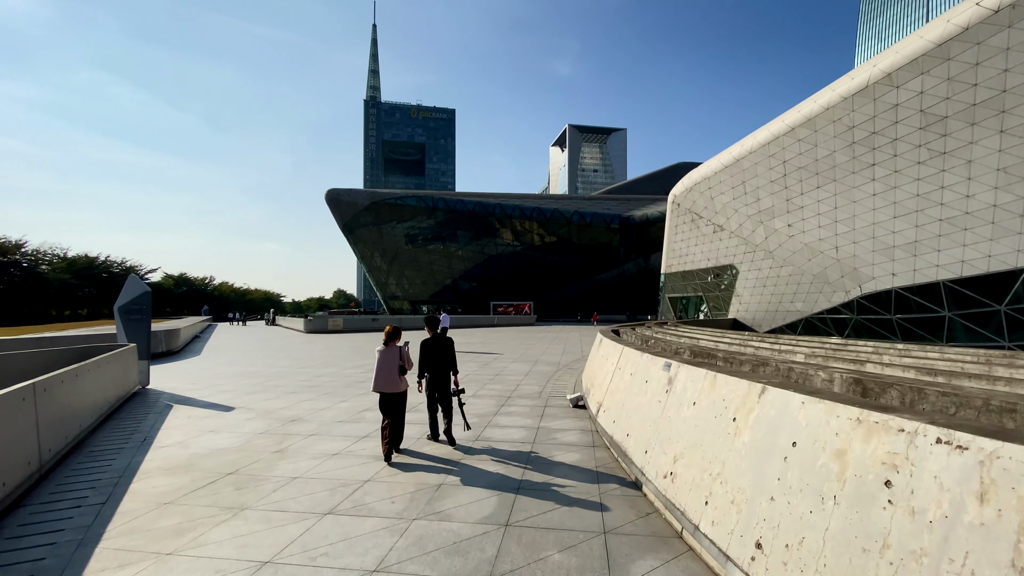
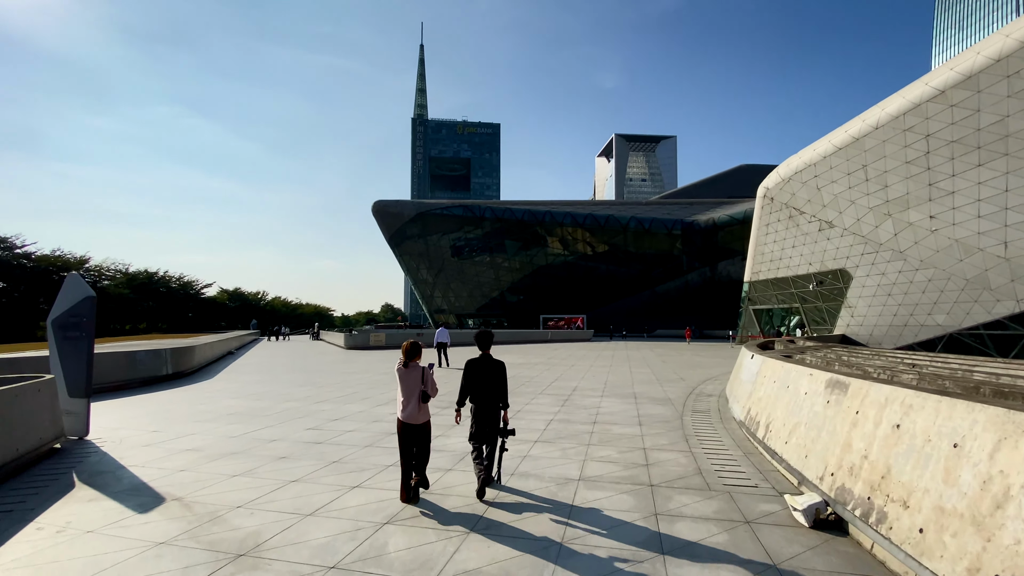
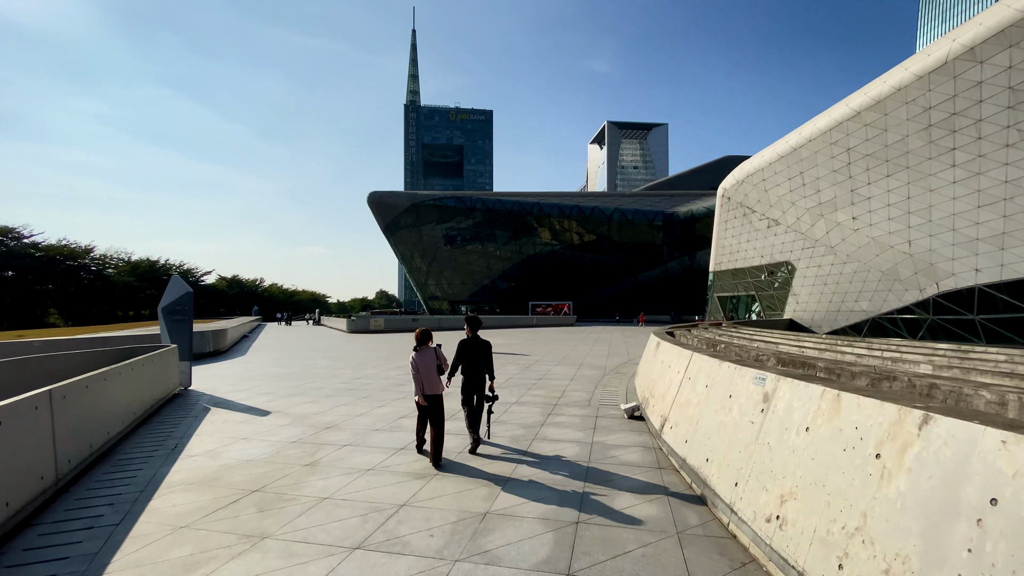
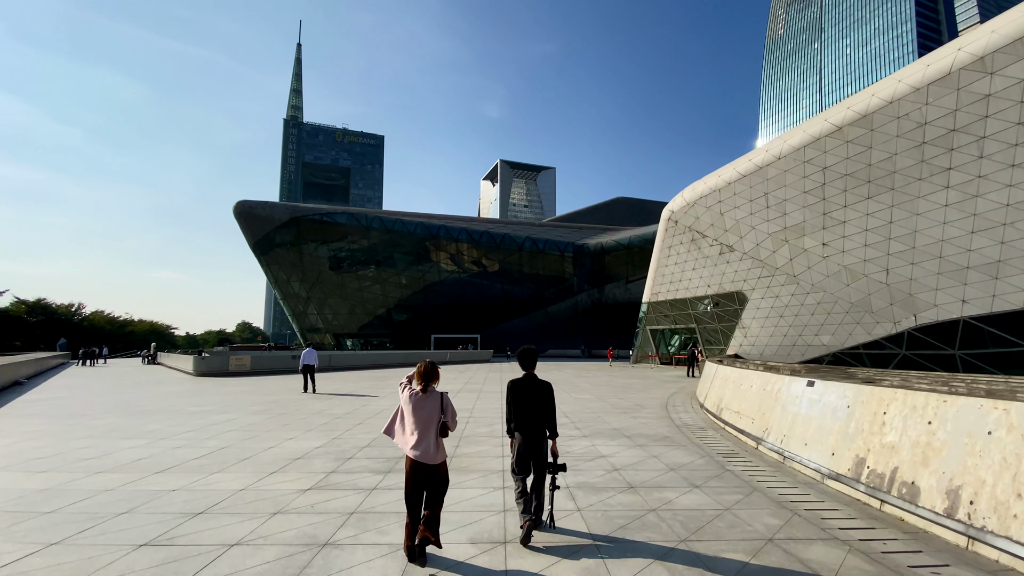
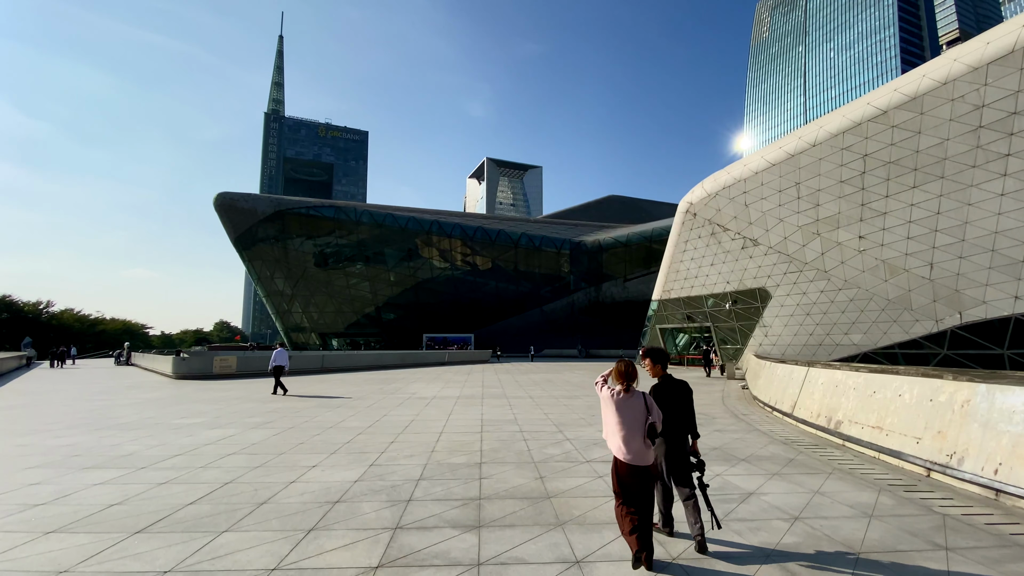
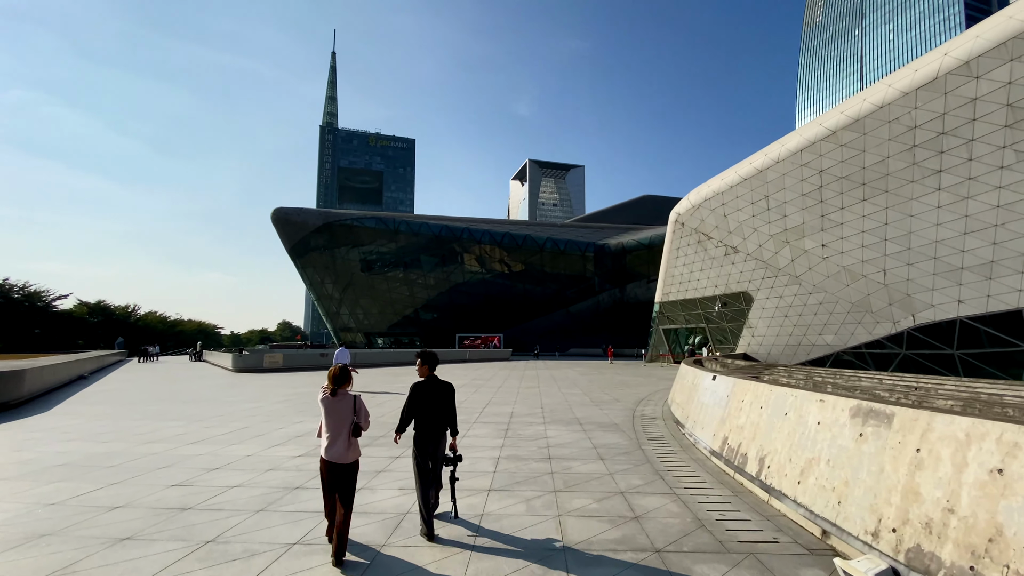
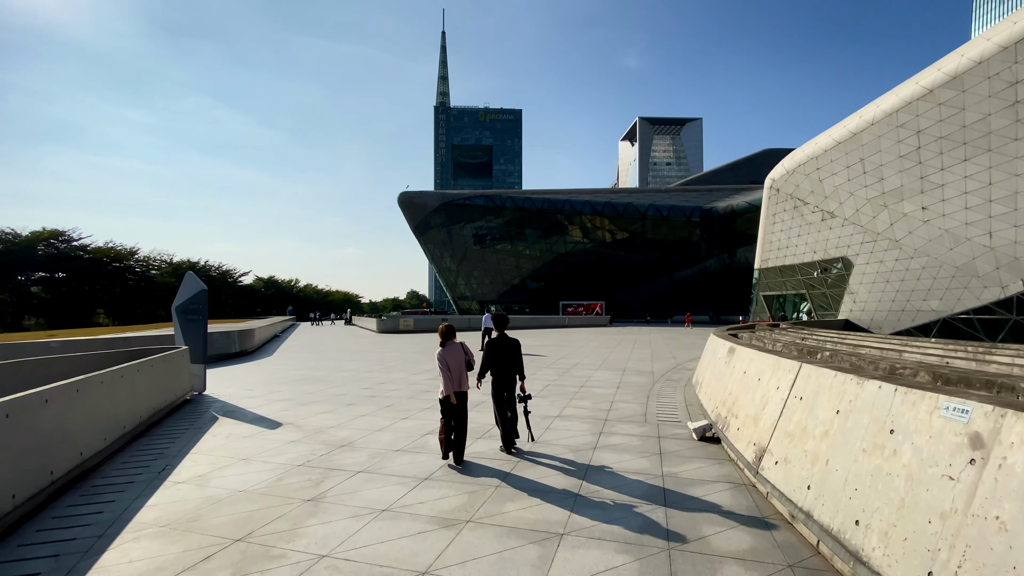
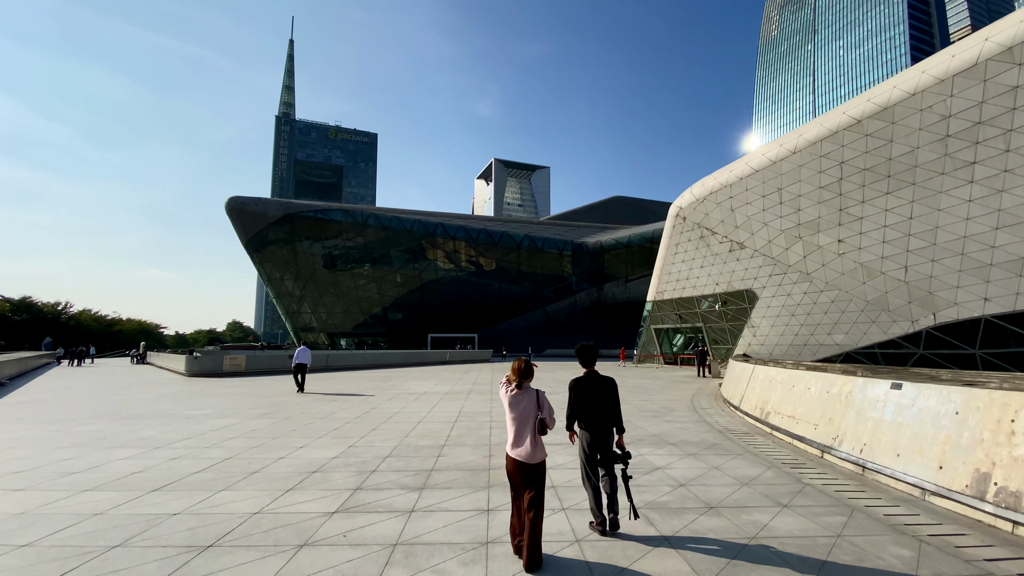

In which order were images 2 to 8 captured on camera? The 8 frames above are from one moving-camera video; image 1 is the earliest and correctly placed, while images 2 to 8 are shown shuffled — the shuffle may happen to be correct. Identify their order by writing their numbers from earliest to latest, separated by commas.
3, 7, 2, 6, 4, 8, 5
